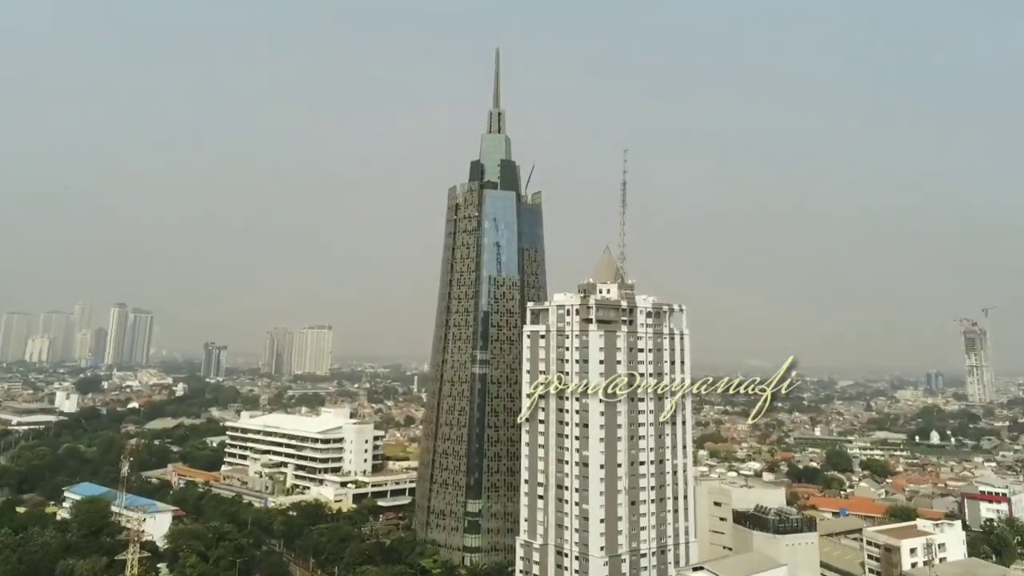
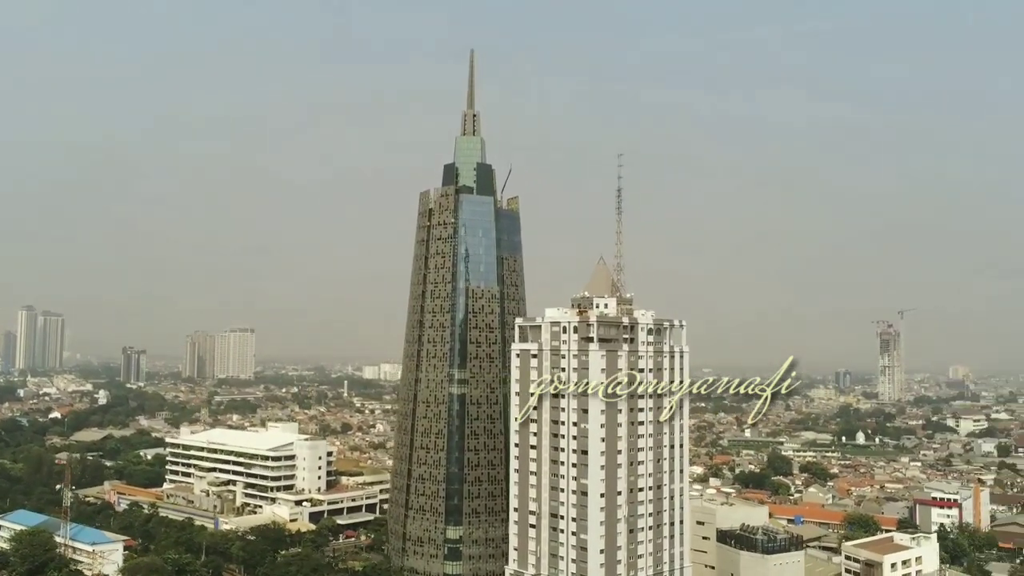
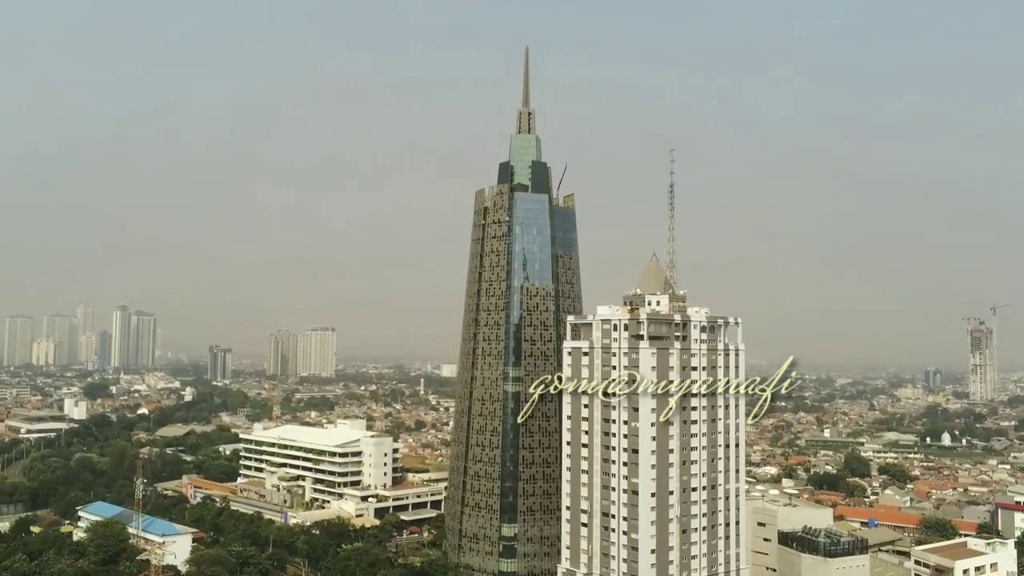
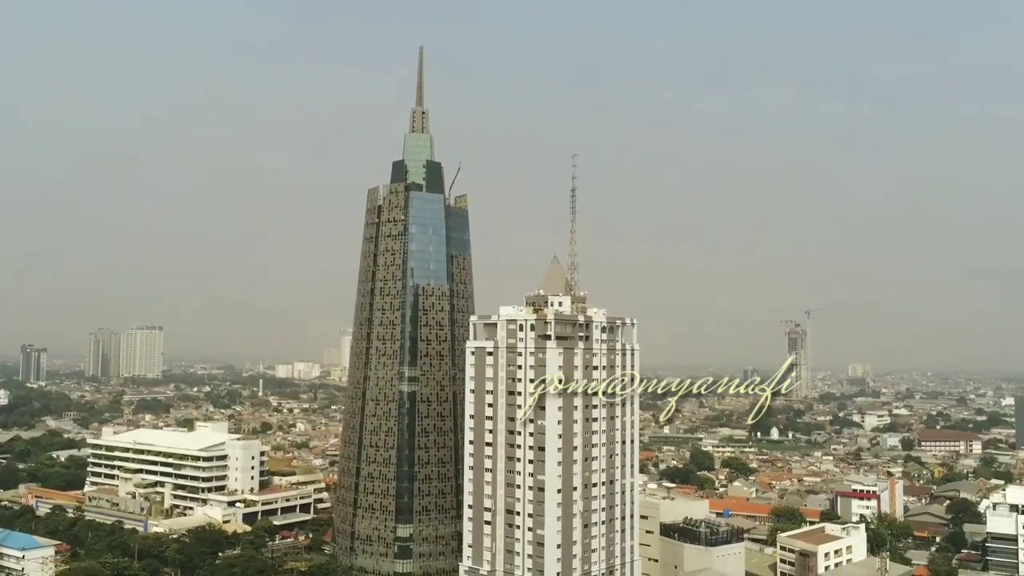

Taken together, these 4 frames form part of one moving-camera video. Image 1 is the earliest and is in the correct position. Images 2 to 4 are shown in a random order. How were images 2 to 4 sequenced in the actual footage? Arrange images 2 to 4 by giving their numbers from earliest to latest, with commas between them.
3, 2, 4
